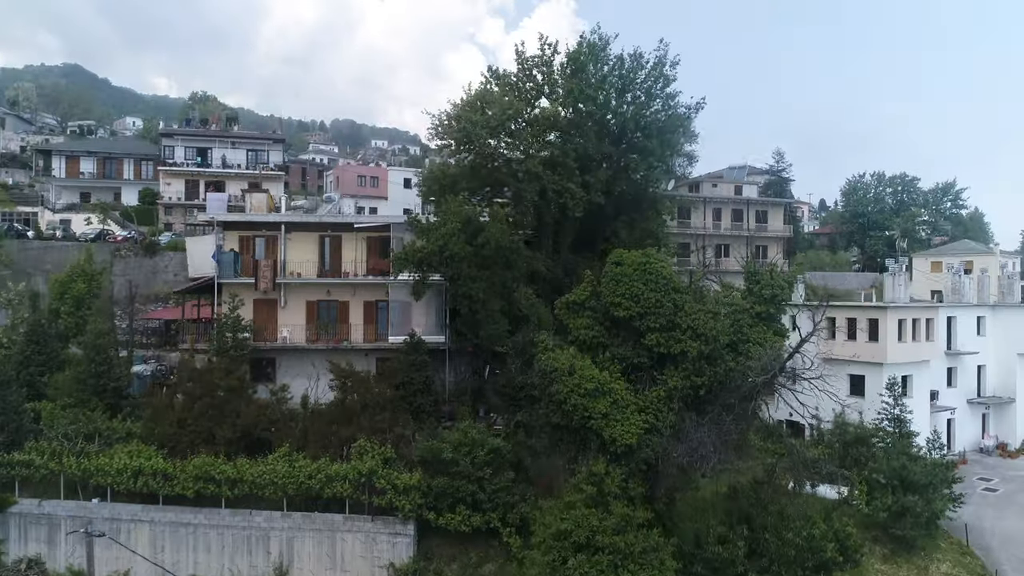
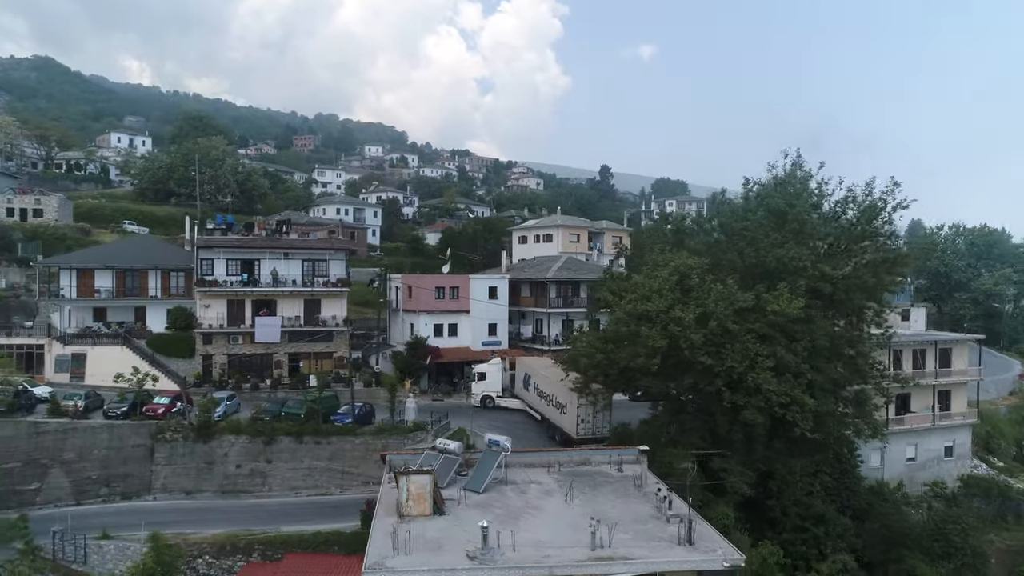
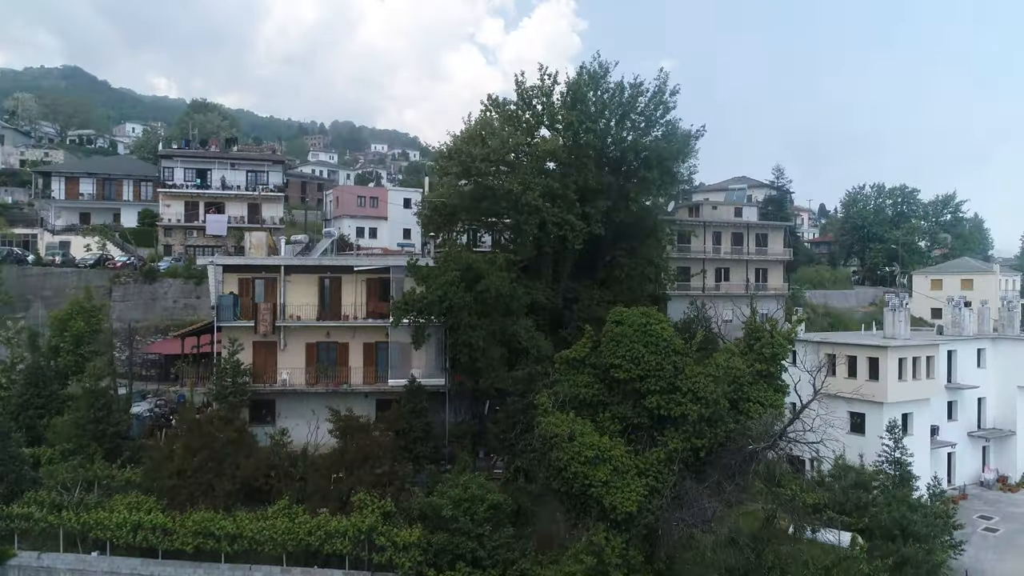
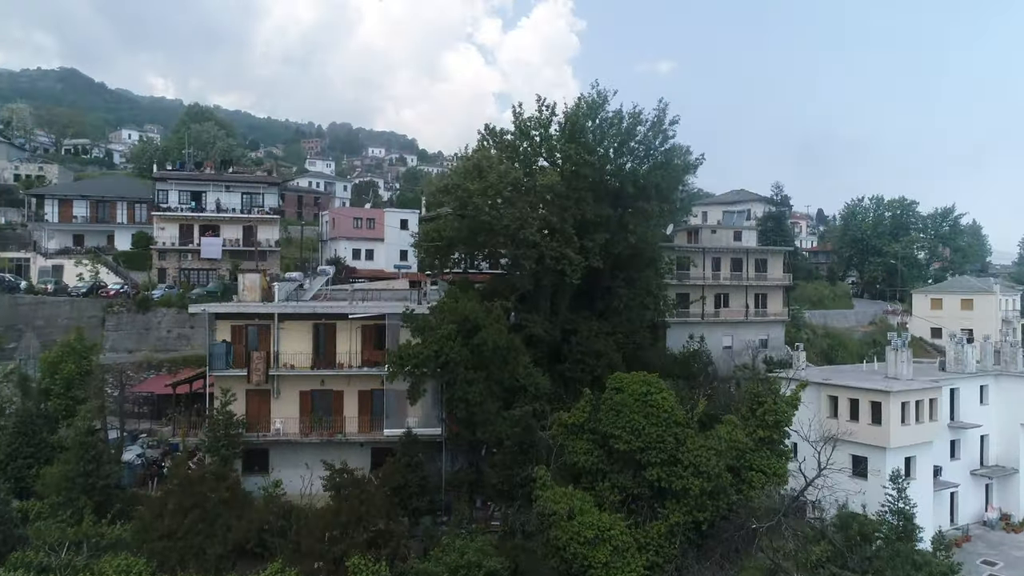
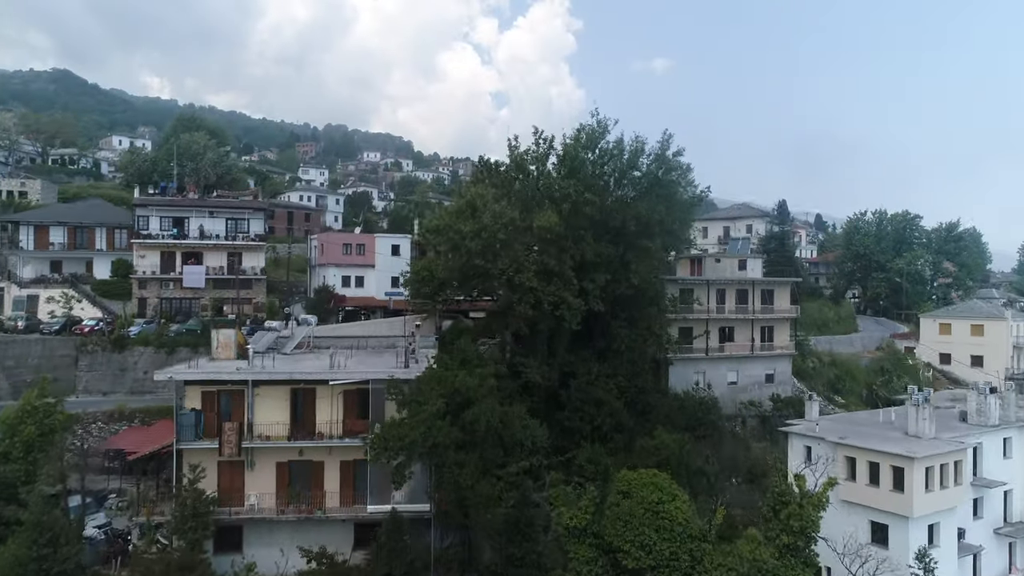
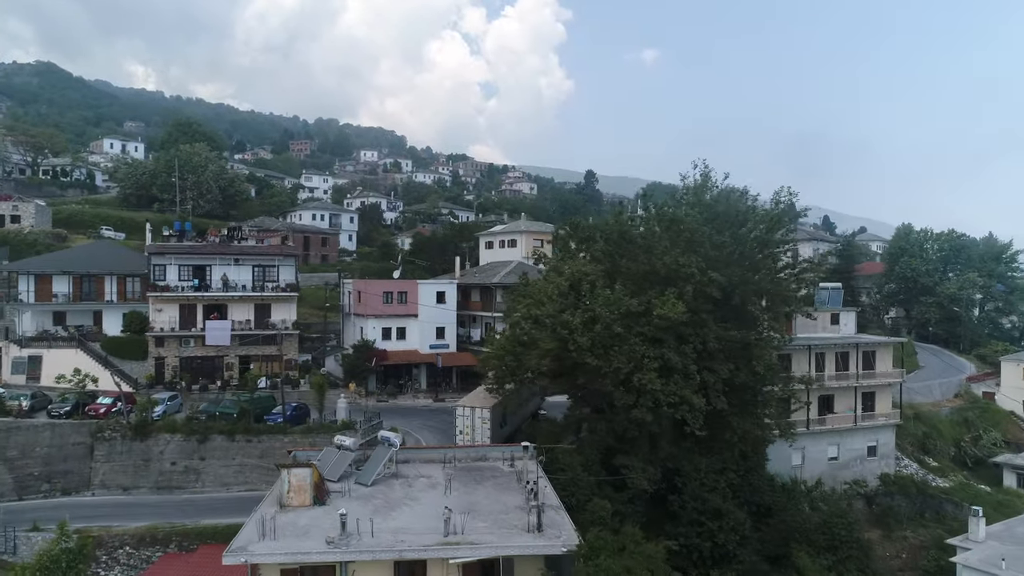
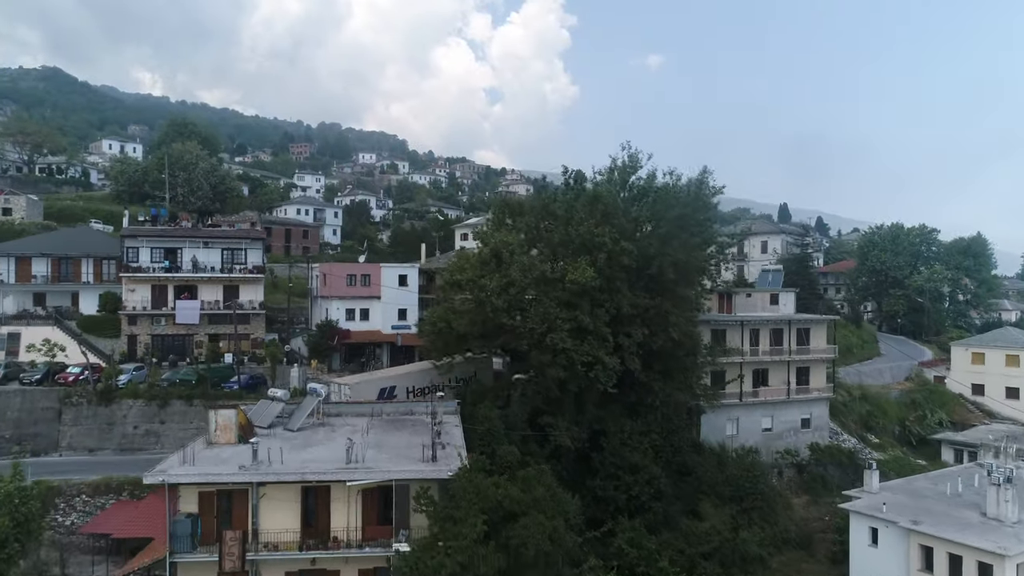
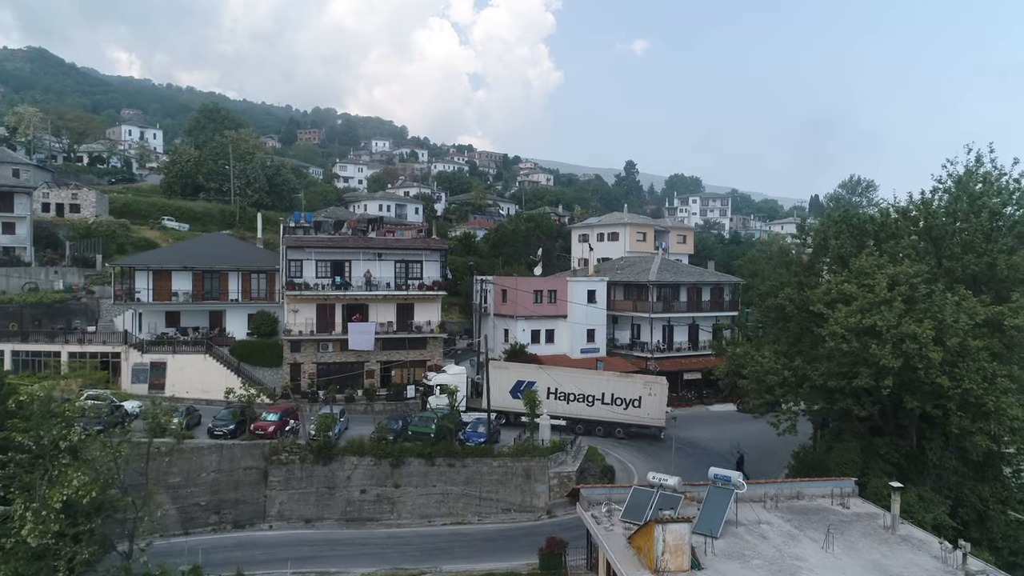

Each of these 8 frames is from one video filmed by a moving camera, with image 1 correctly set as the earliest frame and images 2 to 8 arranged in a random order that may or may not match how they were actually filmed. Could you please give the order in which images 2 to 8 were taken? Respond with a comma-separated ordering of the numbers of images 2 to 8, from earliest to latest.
3, 4, 5, 7, 6, 2, 8
